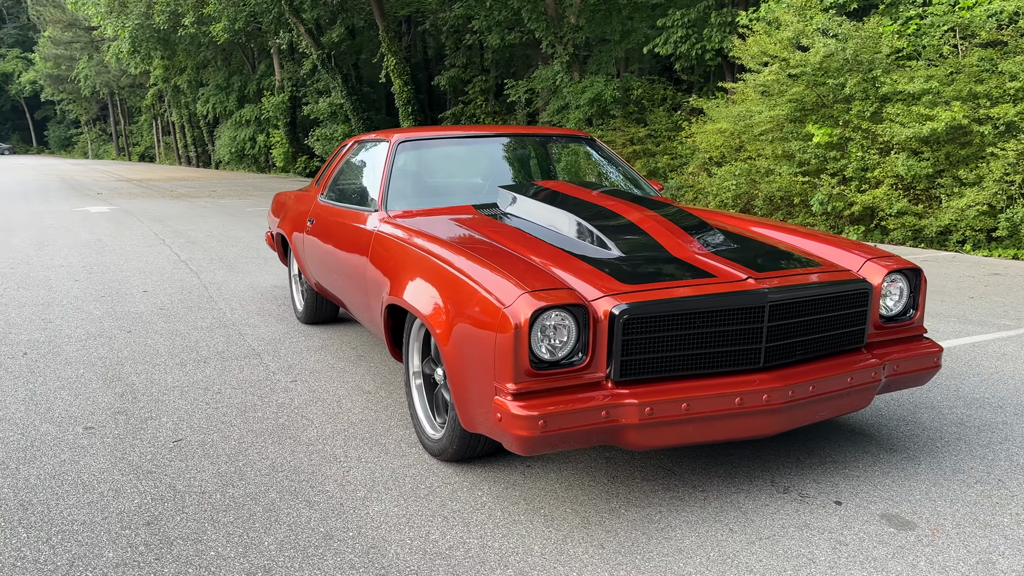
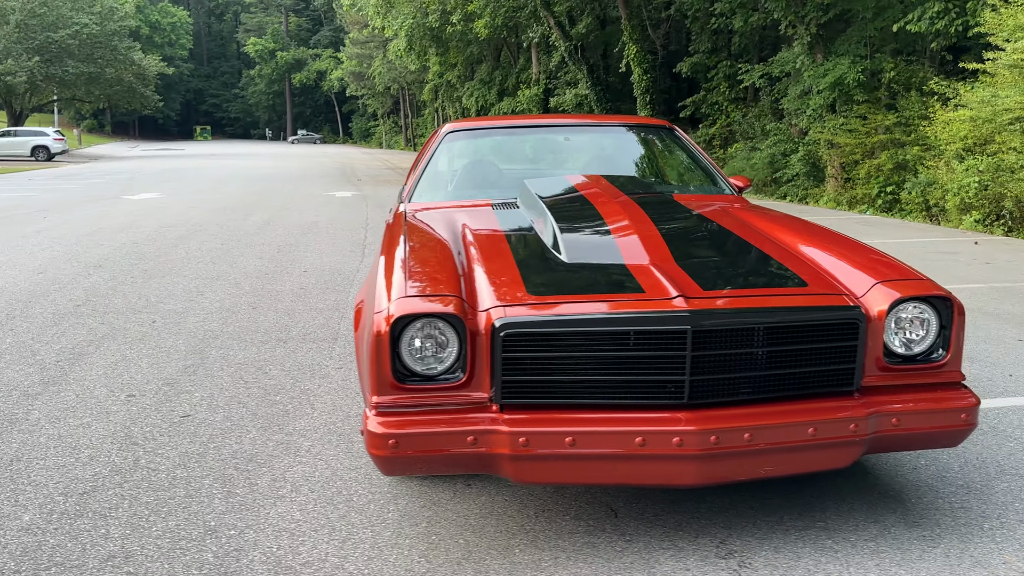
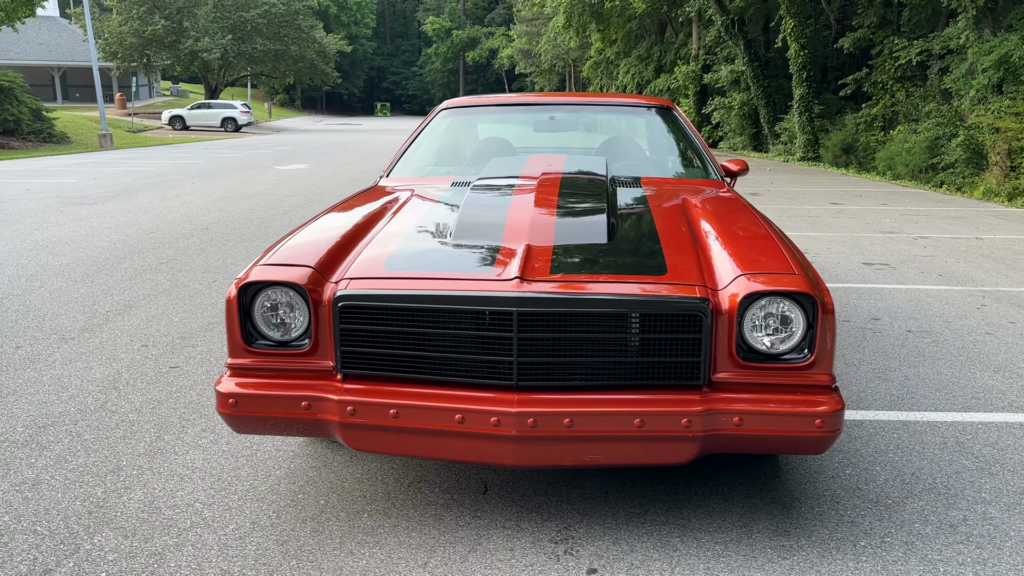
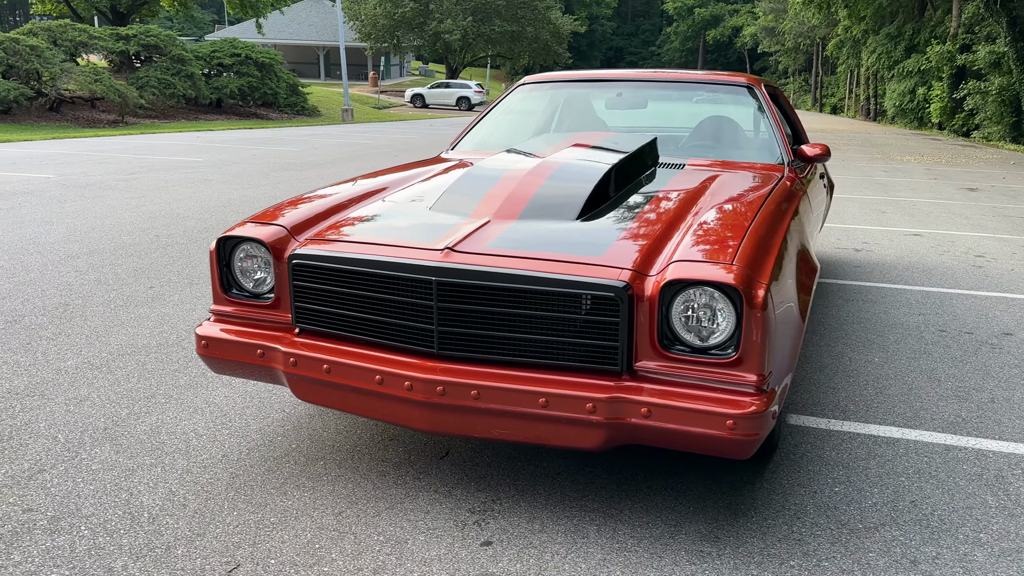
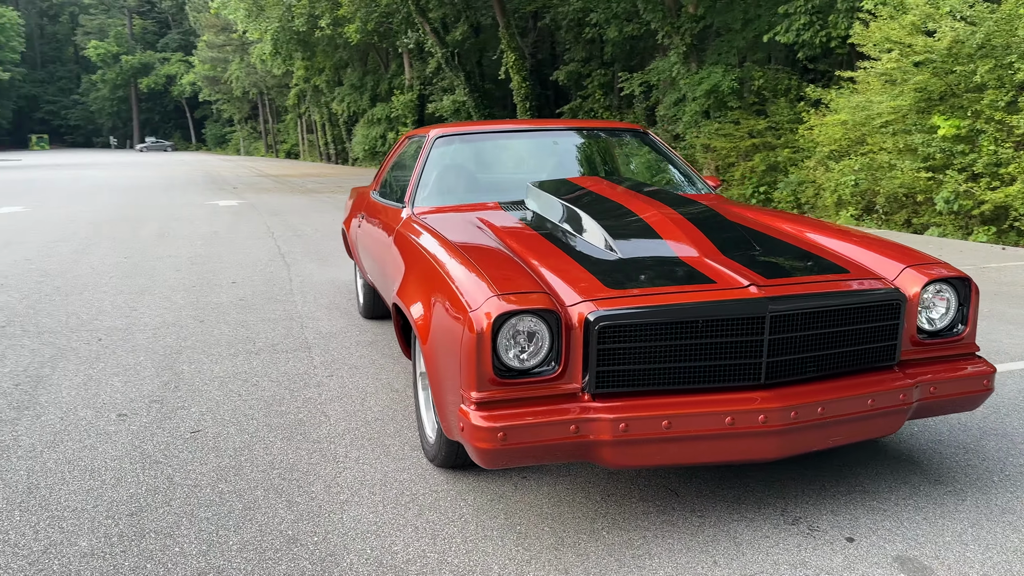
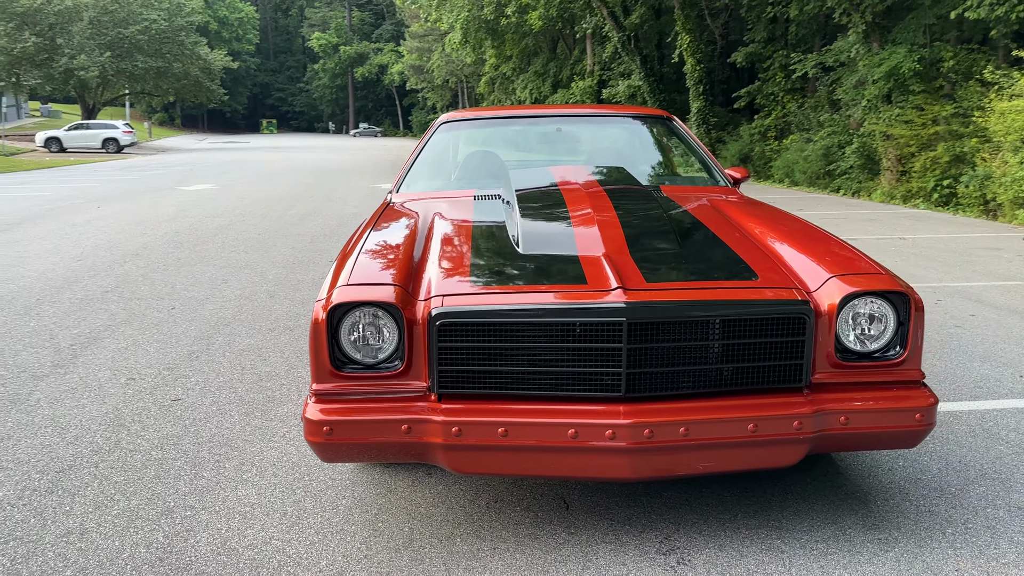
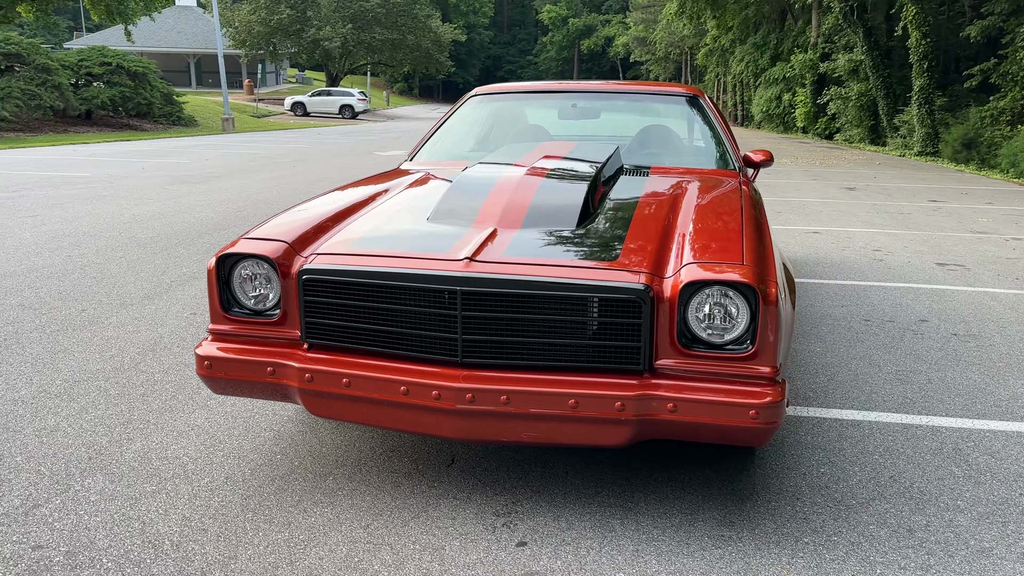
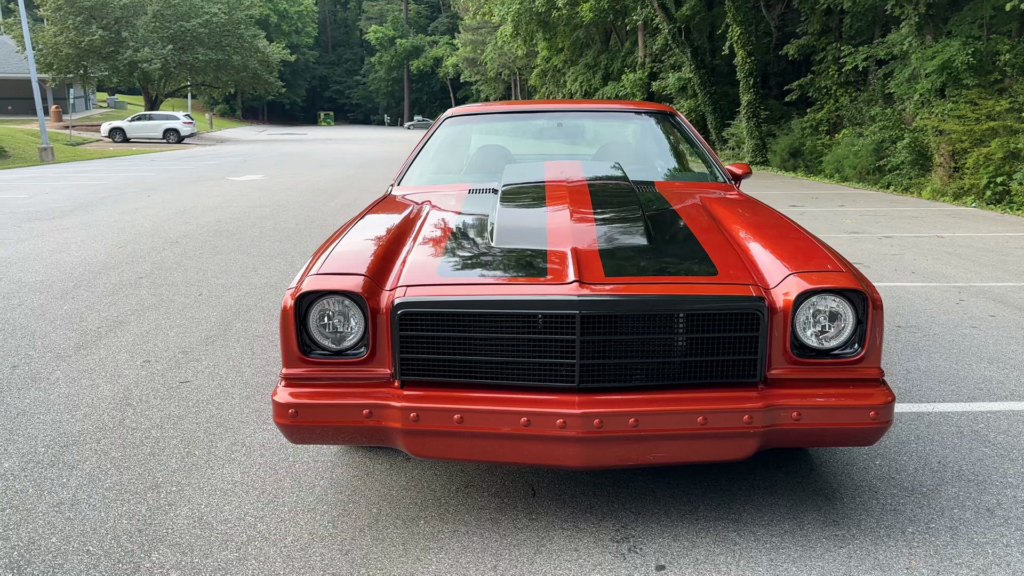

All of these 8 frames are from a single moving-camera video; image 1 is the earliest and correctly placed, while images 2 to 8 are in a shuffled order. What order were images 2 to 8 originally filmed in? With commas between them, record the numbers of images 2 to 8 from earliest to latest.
5, 2, 6, 8, 3, 7, 4
